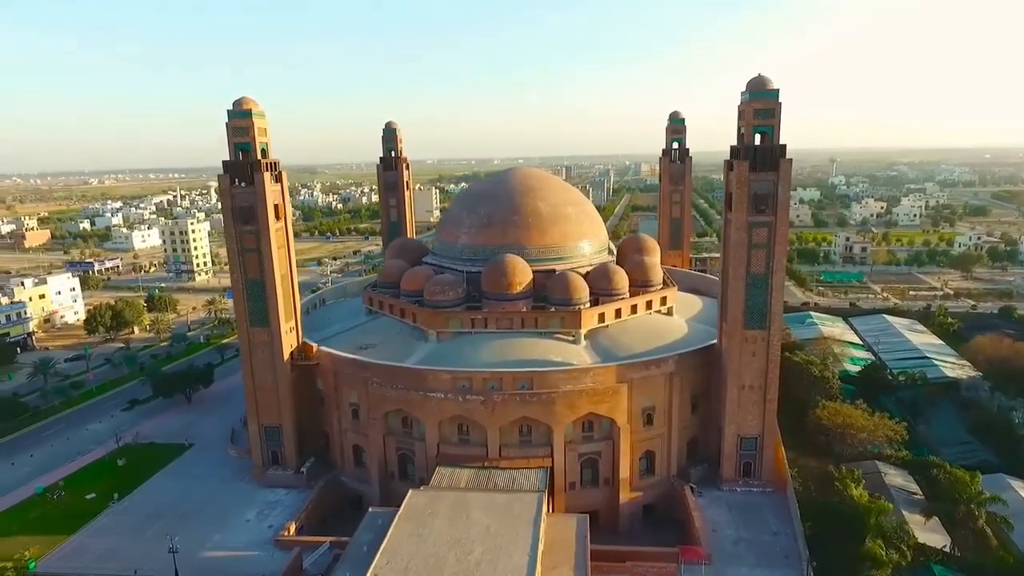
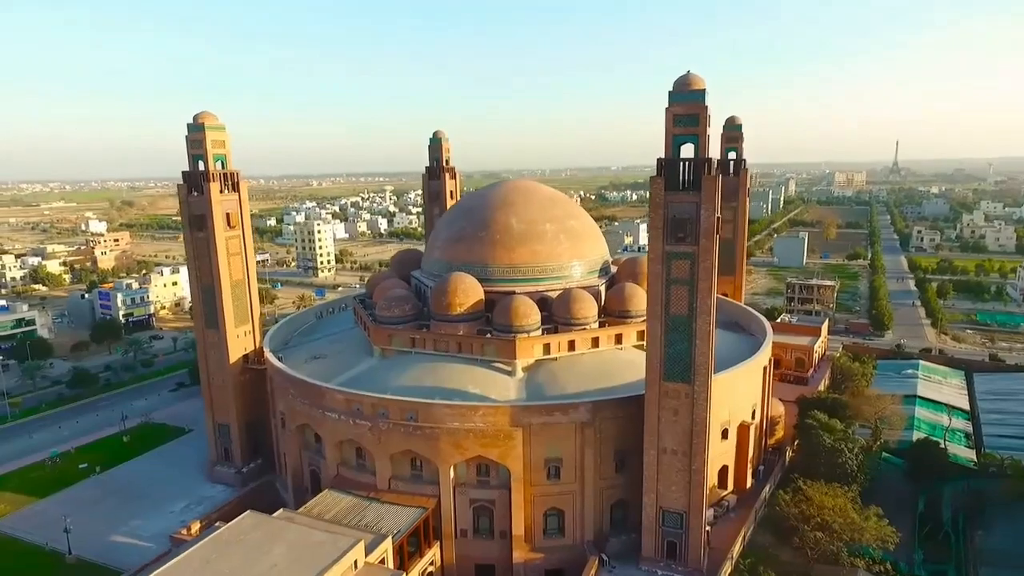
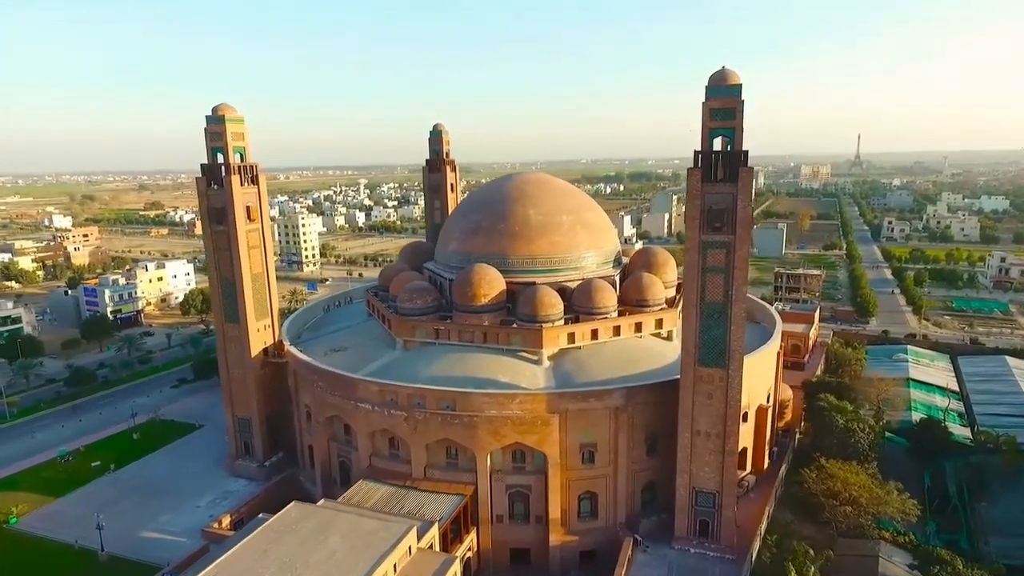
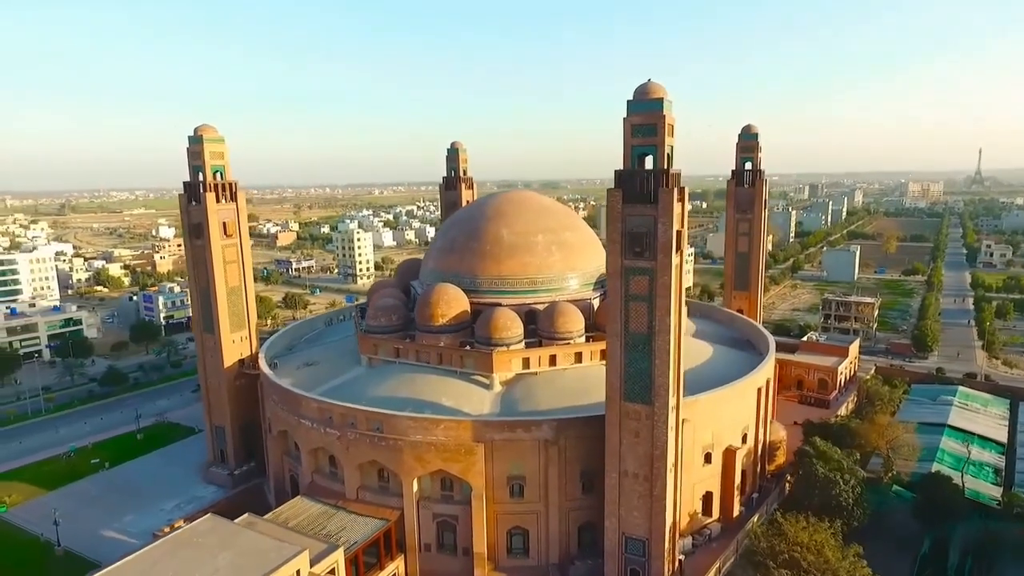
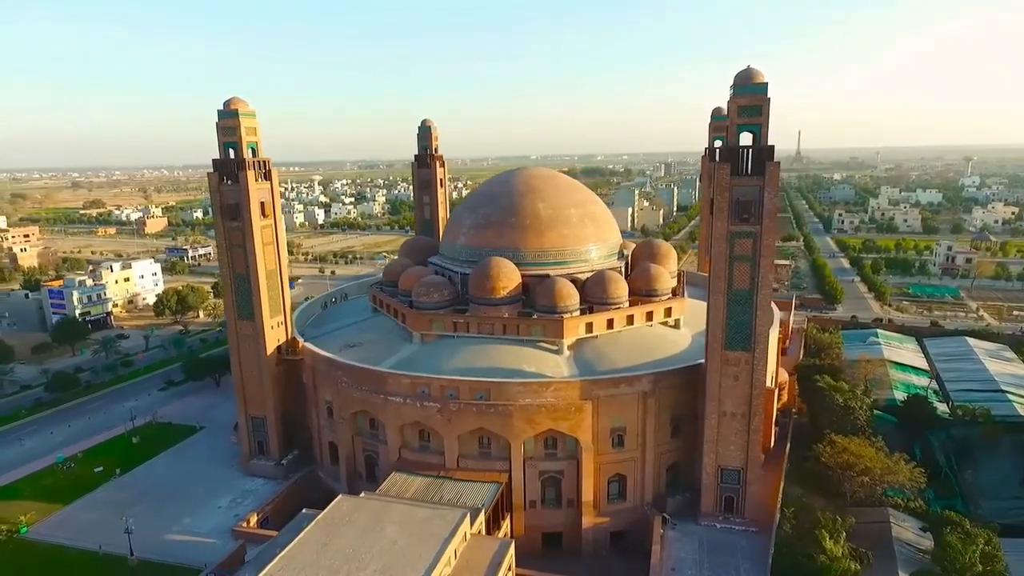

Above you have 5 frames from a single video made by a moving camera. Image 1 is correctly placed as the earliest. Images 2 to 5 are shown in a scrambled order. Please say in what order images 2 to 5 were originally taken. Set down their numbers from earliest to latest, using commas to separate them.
5, 3, 2, 4
